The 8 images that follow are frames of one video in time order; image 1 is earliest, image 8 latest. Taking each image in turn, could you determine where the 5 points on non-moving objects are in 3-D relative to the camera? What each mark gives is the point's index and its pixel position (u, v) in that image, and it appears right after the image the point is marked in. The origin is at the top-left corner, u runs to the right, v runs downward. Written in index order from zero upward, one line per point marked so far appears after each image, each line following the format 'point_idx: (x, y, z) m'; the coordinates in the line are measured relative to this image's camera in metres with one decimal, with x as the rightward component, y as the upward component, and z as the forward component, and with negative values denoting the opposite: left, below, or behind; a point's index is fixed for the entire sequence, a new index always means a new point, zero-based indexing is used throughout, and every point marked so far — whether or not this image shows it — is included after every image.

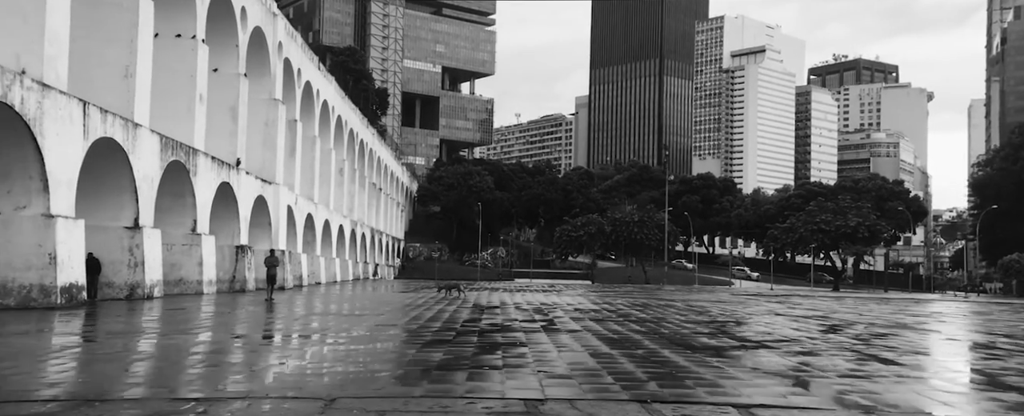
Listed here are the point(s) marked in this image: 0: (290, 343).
0: (-2.4, -1.3, +9.5) m
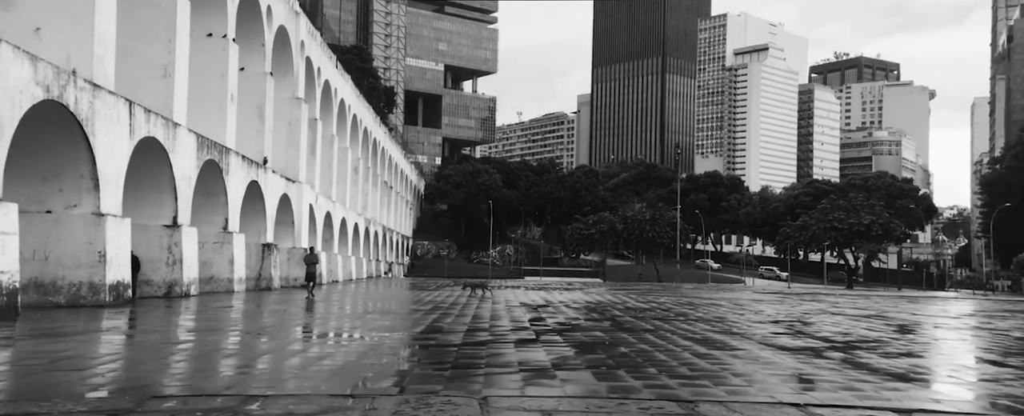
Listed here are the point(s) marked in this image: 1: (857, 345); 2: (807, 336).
0: (-1.6, -1.3, +9.6) m
1: (+3.6, -1.4, +9.2) m
2: (+3.4, -1.5, +10.1) m
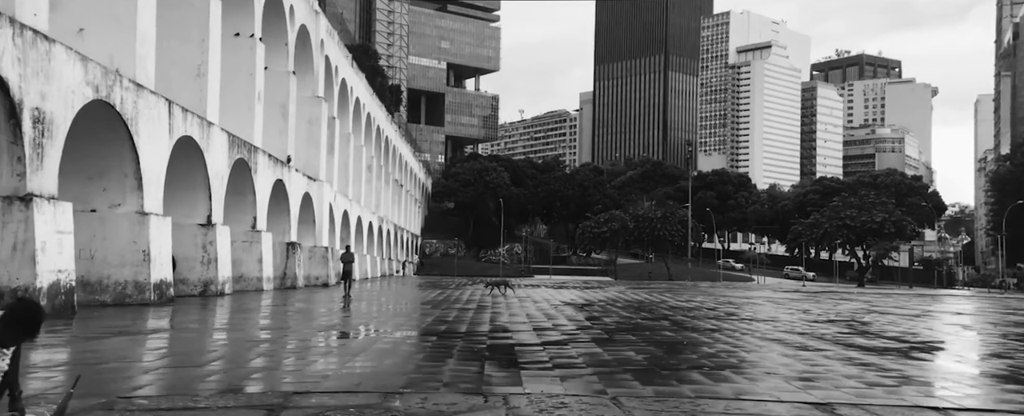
0: (-0.9, -1.3, +9.6) m
1: (+4.2, -1.4, +9.1) m
2: (+4.1, -1.5, +10.0) m
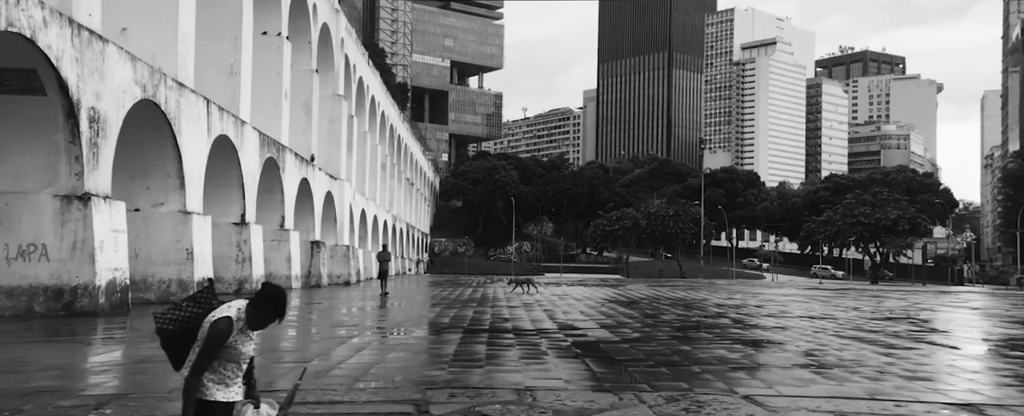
0: (-0.2, -1.3, +9.6) m
1: (+5.0, -1.4, +8.9) m
2: (+4.9, -1.4, +9.9) m
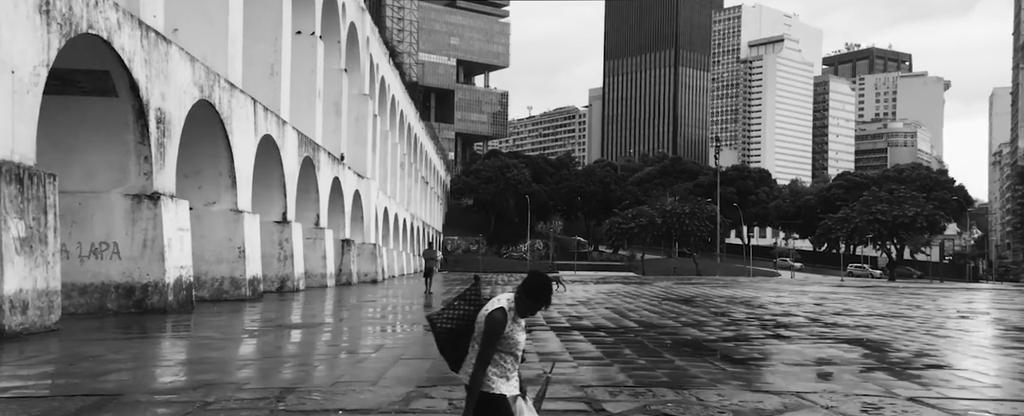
0: (+0.7, -1.3, +9.6) m
1: (+5.8, -1.3, +8.7) m
2: (+5.7, -1.4, +9.6) m
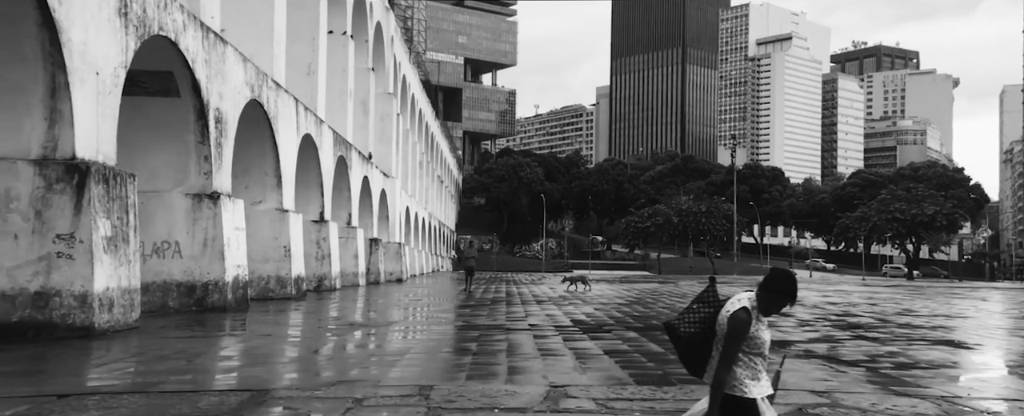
0: (+1.5, -1.3, +9.5) m
1: (+6.5, -1.3, +8.4) m
2: (+6.5, -1.4, +9.4) m
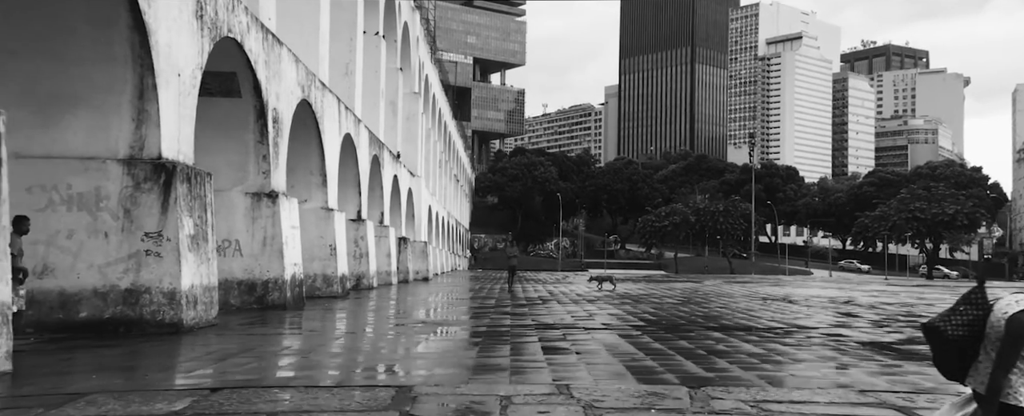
0: (+2.3, -1.3, +9.4) m
1: (+7.3, -1.3, +8.2) m
2: (+7.3, -1.4, +9.2) m
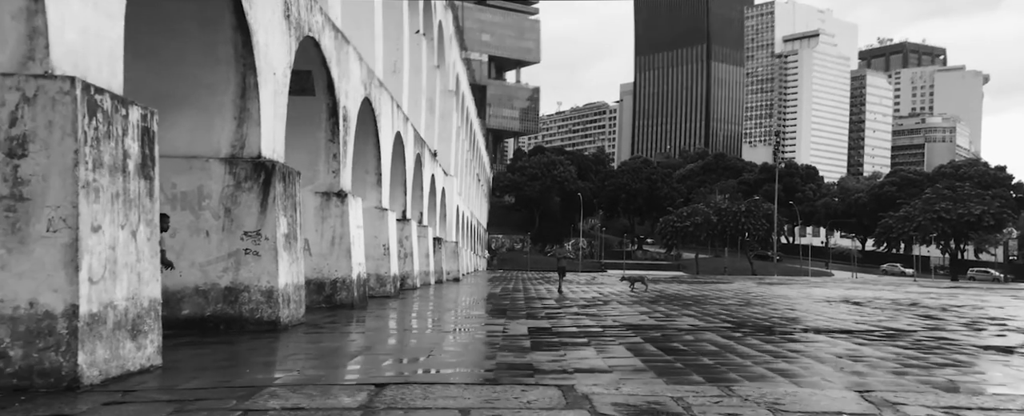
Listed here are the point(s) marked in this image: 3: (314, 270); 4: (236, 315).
0: (+3.2, -1.3, +9.3) m
1: (+8.1, -1.3, +7.8) m
2: (+8.2, -1.4, +8.8) m
3: (-2.9, -1.0, +13.5) m
4: (-2.4, -0.9, +7.7) m
